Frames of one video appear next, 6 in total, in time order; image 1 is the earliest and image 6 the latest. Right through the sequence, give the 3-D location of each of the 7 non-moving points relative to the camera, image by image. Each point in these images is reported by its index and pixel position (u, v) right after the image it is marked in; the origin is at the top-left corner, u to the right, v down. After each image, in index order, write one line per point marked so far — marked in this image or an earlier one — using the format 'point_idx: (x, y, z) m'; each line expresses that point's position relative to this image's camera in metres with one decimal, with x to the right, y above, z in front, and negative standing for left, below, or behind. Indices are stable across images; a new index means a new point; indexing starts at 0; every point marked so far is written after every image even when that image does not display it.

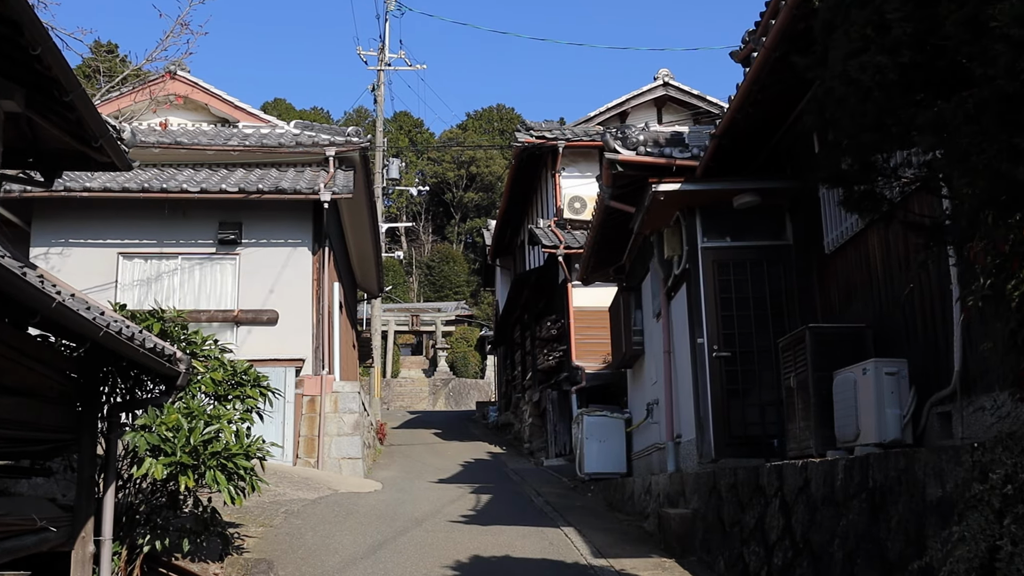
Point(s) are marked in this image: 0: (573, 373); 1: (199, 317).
0: (+1.0, -1.4, +17.0) m
1: (-4.0, -0.4, +13.4) m
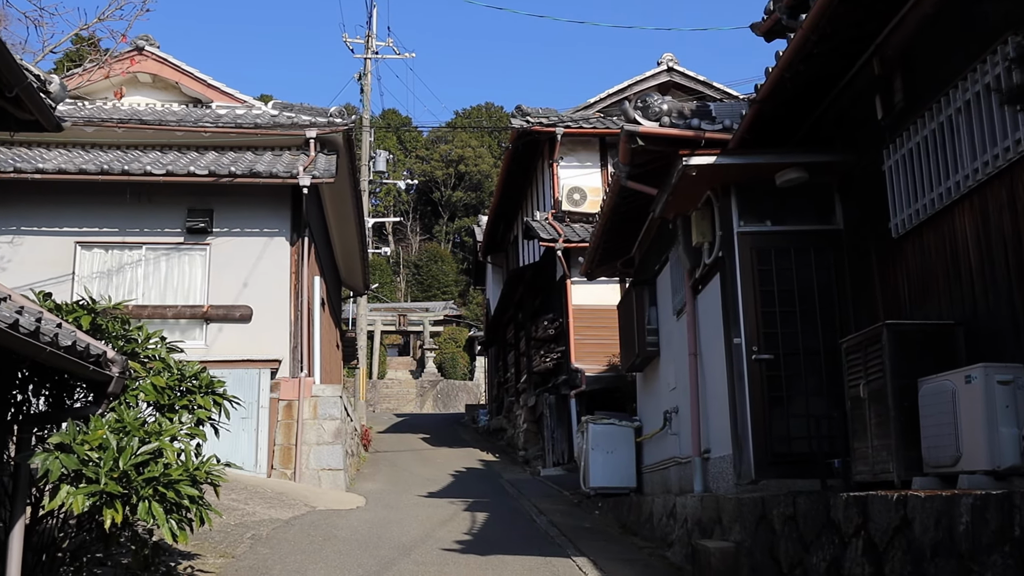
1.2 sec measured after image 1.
0: (+0.9, -1.3, +15.8) m
1: (-4.0, -0.3, +12.2) m
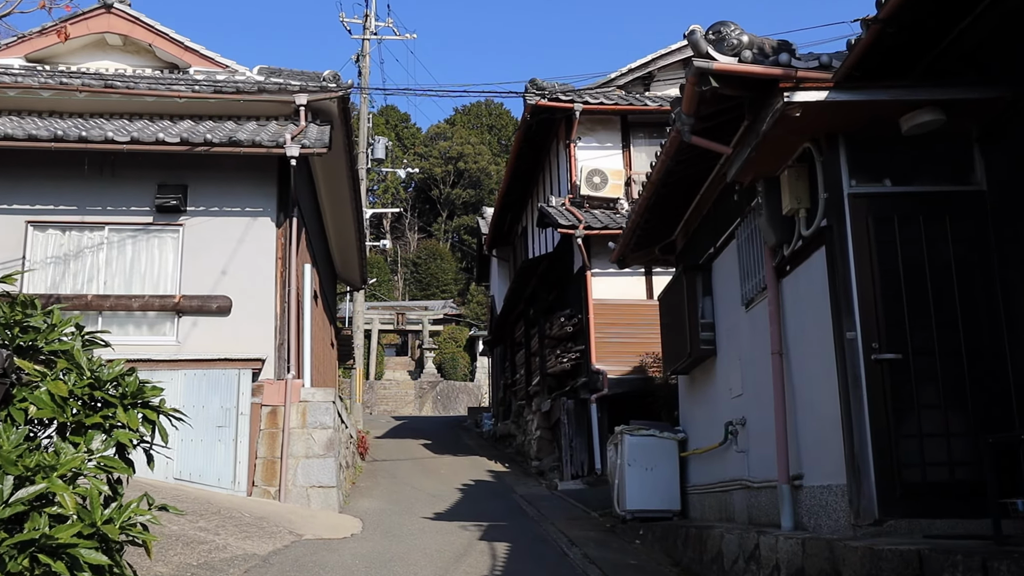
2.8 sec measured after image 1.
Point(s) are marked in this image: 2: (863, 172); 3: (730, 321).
0: (+1.1, -1.2, +14.1) m
1: (-3.8, -0.2, +10.5) m
2: (+1.9, +0.6, +5.5) m
3: (+1.6, -0.2, +7.8) m
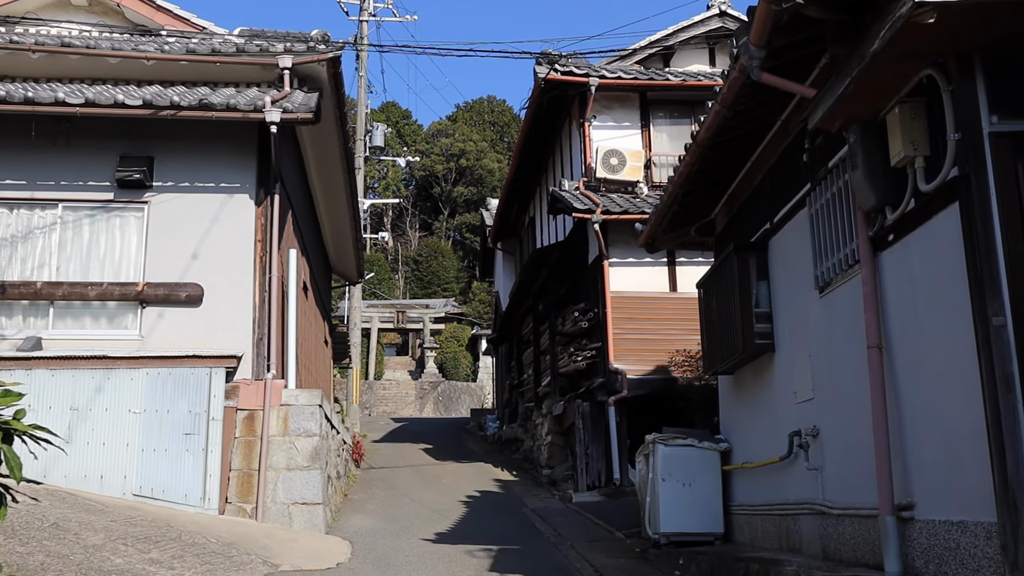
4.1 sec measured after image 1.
0: (+1.2, -1.1, +12.7) m
1: (-3.7, 0.0, +9.1) m
2: (+2.0, +0.7, +4.2) m
3: (+1.7, -0.1, +6.4) m
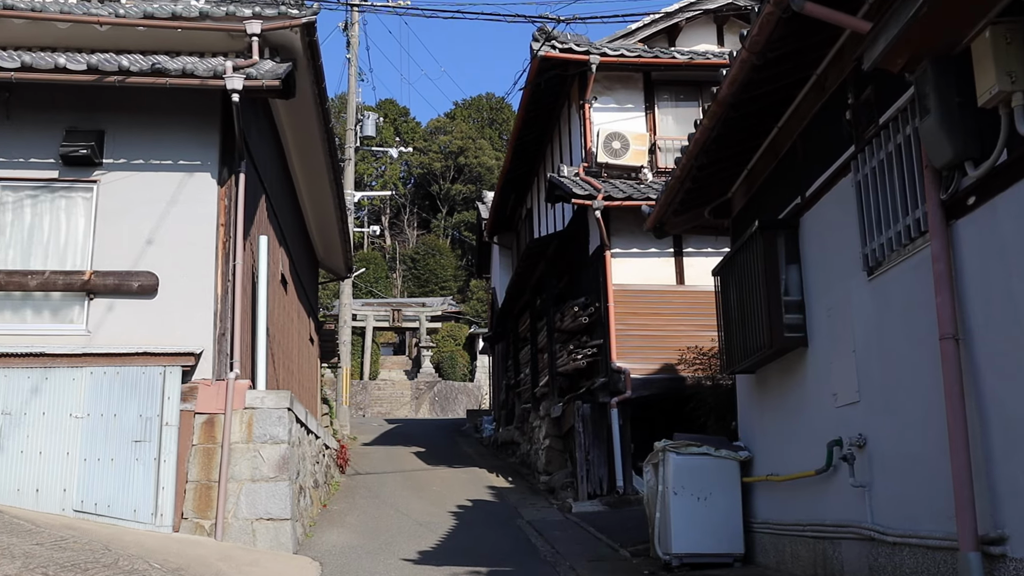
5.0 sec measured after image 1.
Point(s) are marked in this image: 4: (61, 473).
0: (+1.1, -1.0, +11.7) m
1: (-3.8, 0.0, +8.1) m
2: (+1.9, +0.8, +3.2) m
3: (+1.7, 0.0, +5.5) m
4: (-3.3, -1.3, +7.6) m
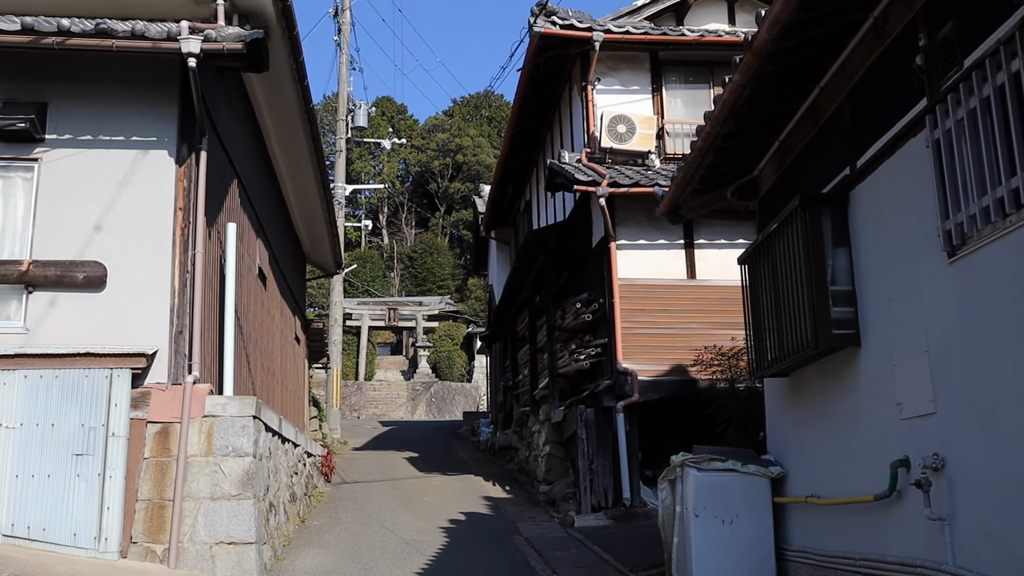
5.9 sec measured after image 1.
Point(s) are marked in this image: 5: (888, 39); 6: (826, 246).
0: (+1.1, -0.9, +10.8) m
1: (-3.8, +0.1, +7.1) m
2: (+1.9, +0.9, +2.2) m
3: (+1.7, 0.0, +4.5) m
4: (-3.3, -1.3, +6.6) m
5: (+1.6, +1.1, +4.6) m
6: (+1.6, +0.2, +5.2) m
